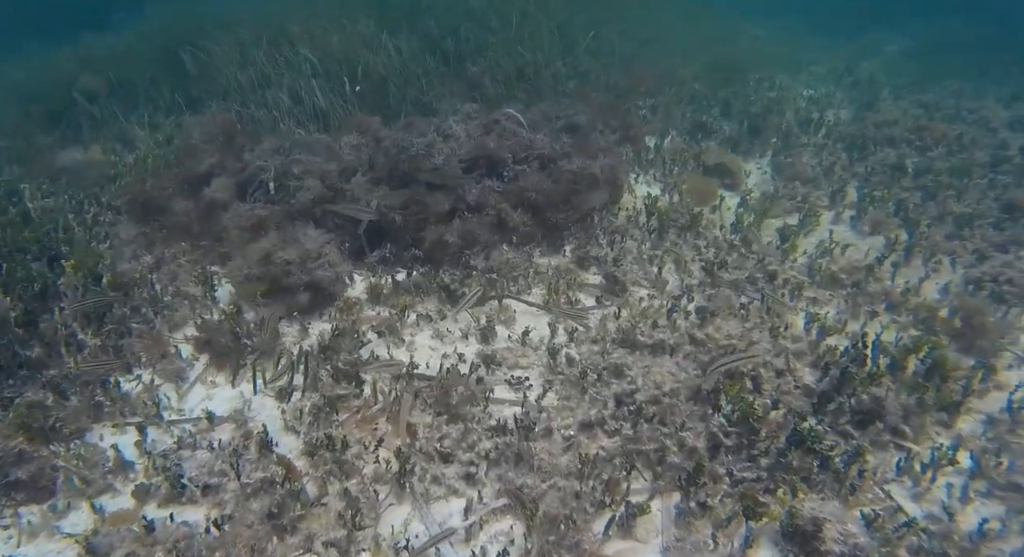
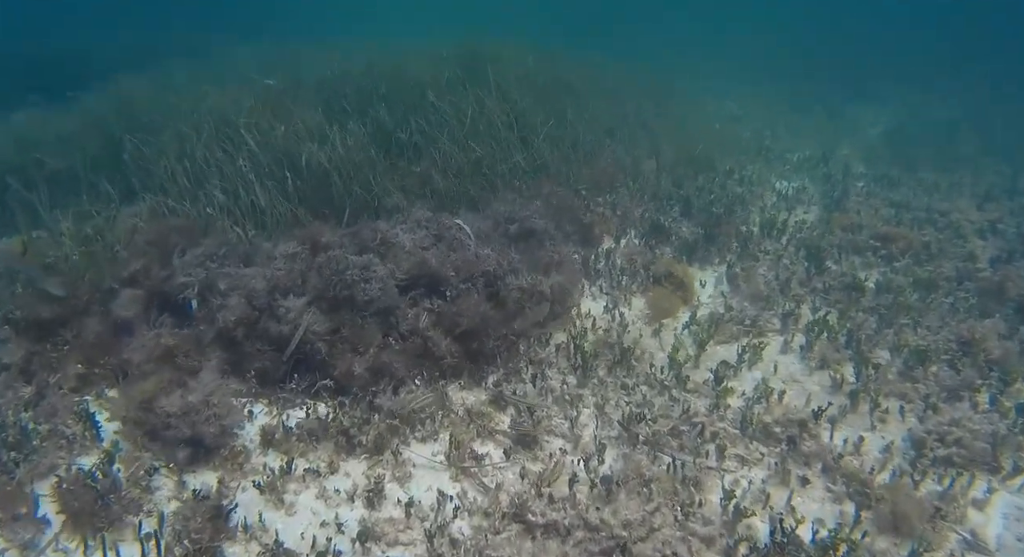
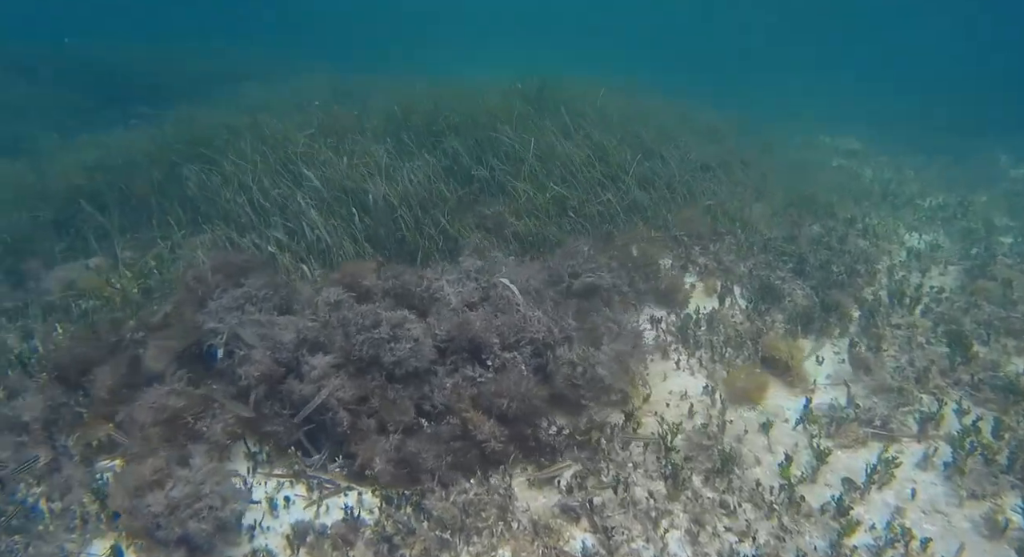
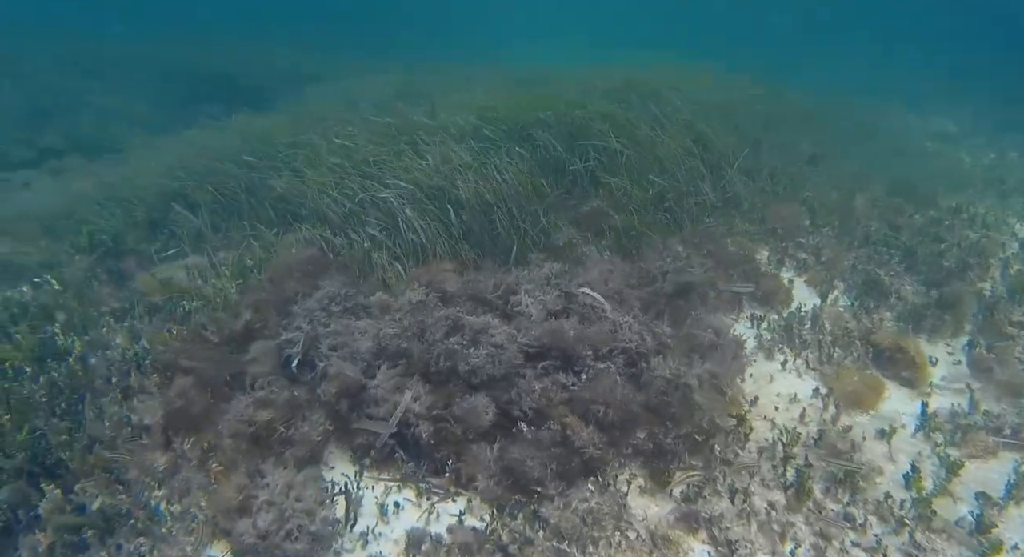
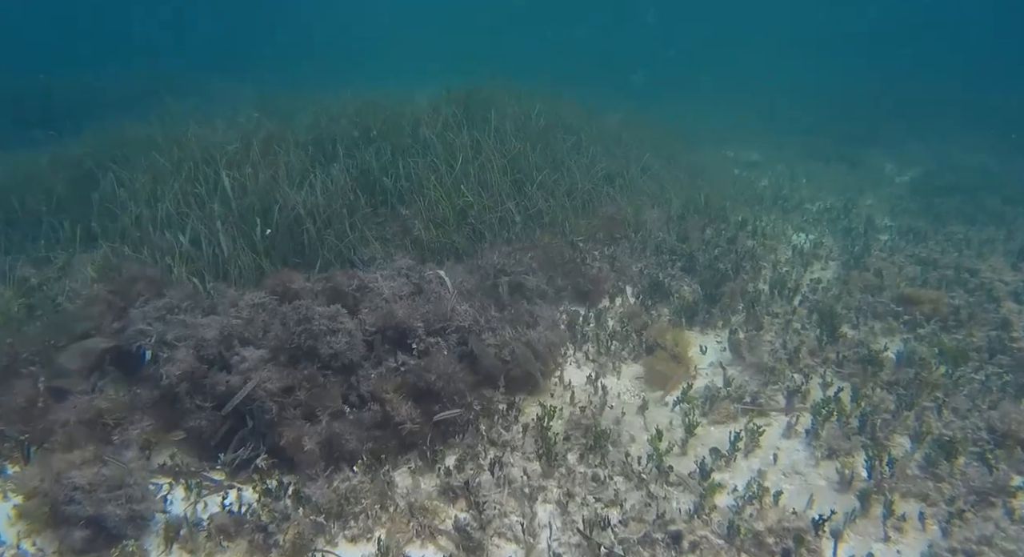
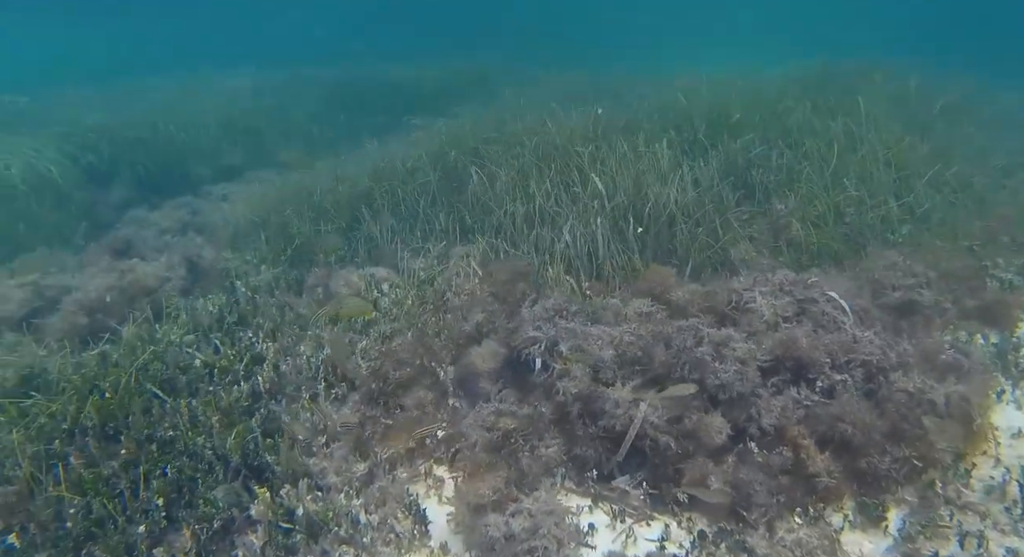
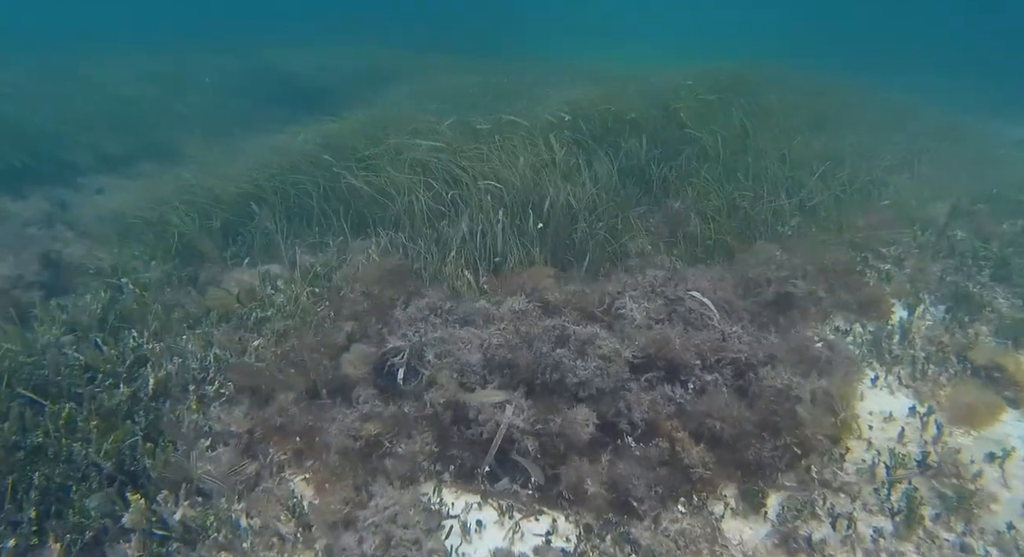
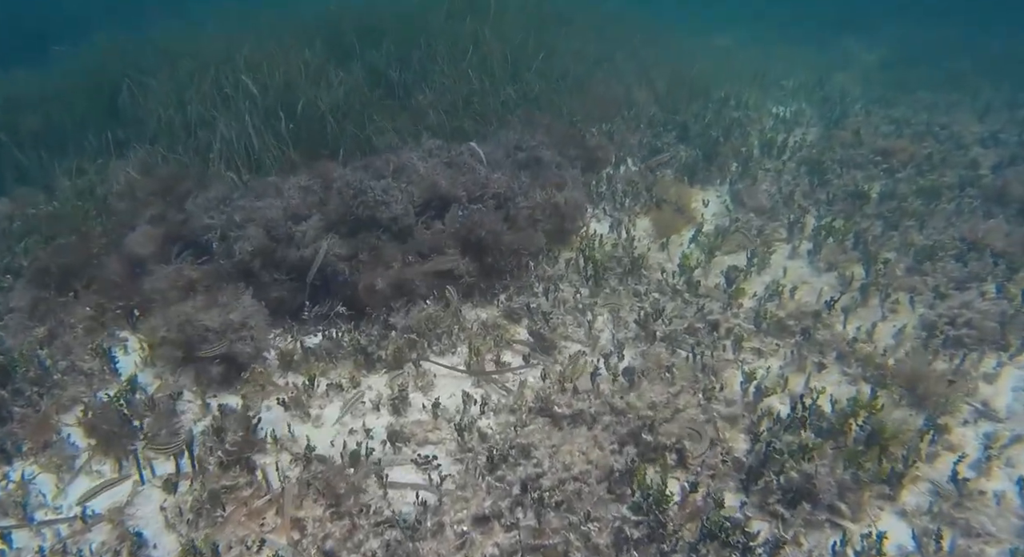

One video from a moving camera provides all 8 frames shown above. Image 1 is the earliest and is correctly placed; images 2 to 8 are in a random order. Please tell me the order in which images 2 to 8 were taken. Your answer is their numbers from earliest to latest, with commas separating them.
8, 2, 5, 3, 4, 7, 6
